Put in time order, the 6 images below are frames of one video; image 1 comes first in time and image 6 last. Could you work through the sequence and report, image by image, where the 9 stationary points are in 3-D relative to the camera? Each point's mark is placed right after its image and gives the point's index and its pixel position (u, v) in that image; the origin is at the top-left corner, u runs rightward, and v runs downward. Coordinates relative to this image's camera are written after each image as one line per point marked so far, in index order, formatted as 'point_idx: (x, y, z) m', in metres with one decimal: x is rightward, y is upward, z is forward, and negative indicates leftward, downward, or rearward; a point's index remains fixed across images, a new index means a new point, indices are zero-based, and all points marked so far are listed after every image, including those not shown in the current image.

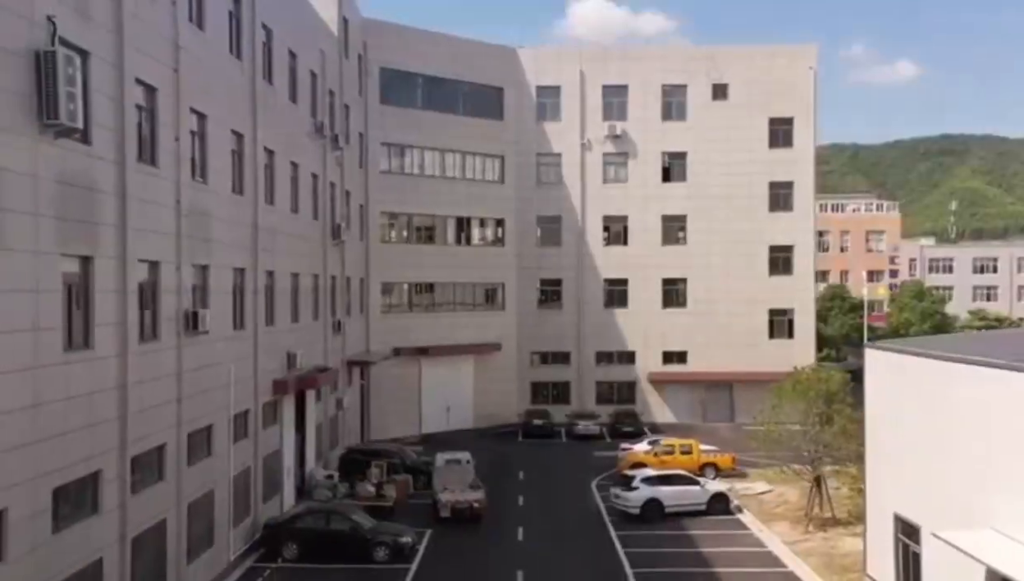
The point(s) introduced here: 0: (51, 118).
0: (-6.4, +2.4, +13.3) m
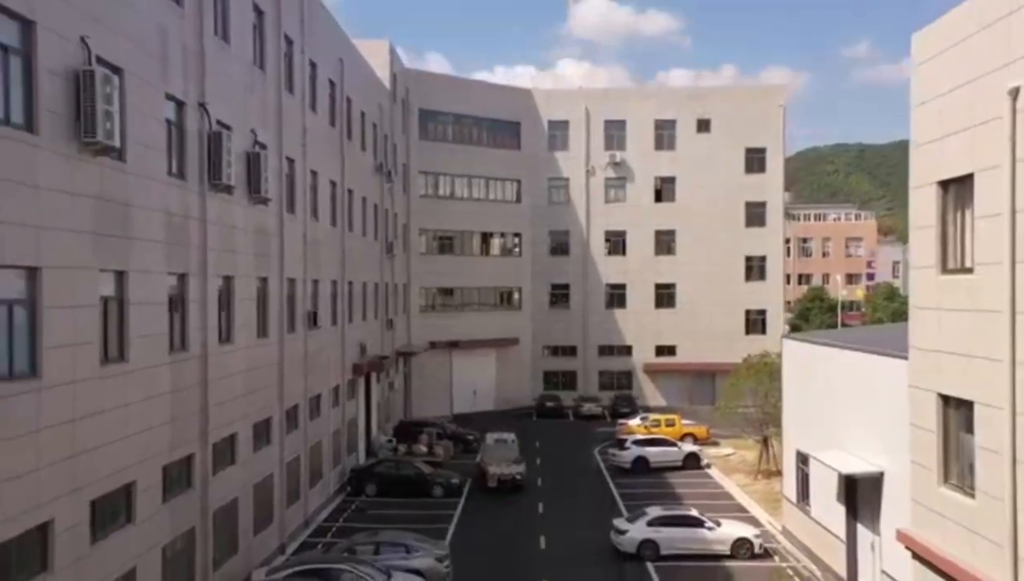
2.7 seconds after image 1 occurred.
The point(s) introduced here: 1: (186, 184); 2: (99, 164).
0: (-5.8, +2.2, +21.4) m
1: (-6.0, +2.0, +17.6) m
2: (-6.1, +1.9, +14.0) m
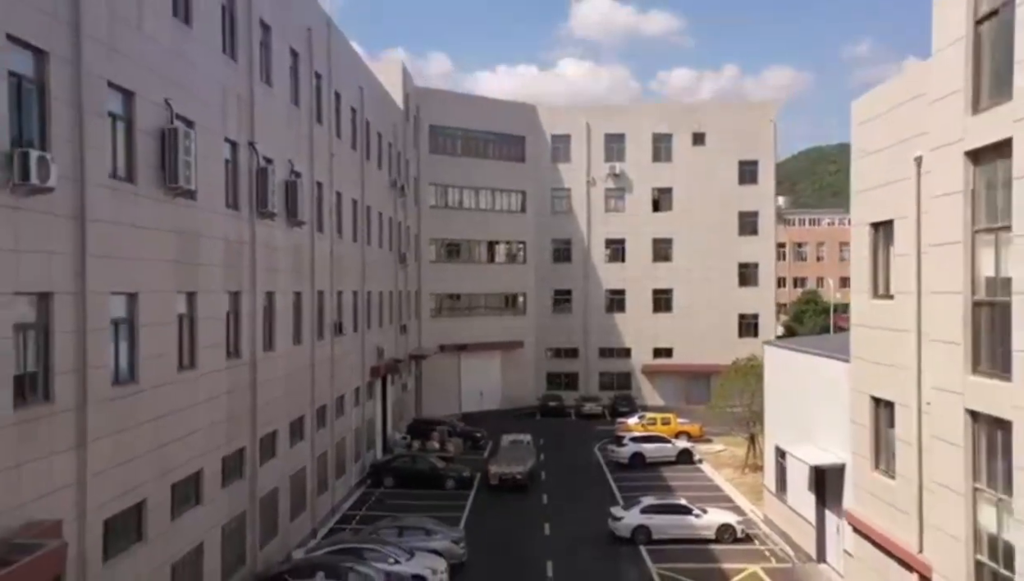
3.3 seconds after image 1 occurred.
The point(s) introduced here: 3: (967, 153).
0: (-5.6, +1.9, +24.1) m
1: (-5.8, +1.7, +20.4) m
2: (-5.9, +1.5, +16.8) m
3: (+4.7, +1.4, +9.9) m
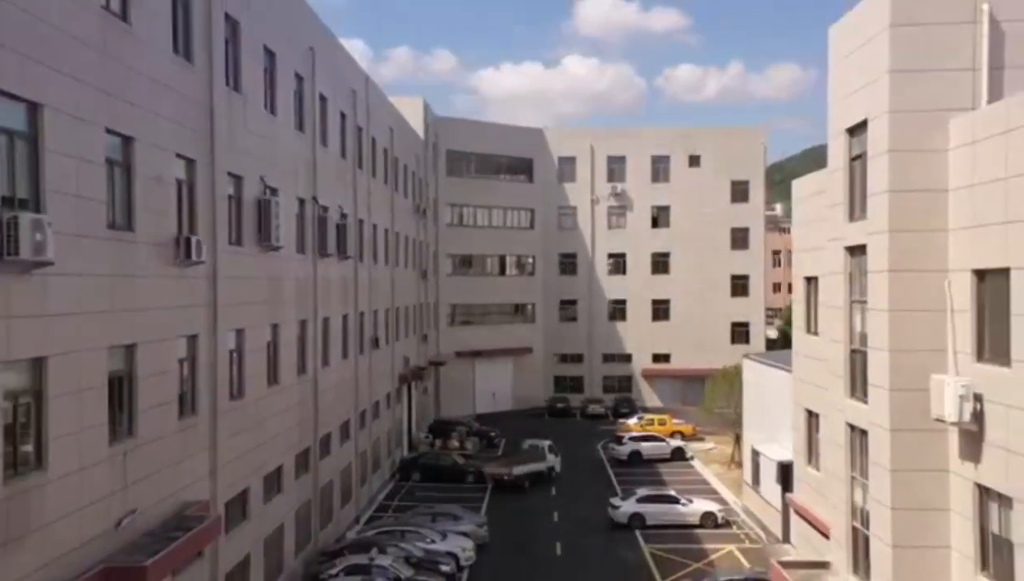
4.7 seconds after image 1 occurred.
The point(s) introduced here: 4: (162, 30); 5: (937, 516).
0: (-5.1, +1.1, +28.7) m
1: (-5.4, +0.9, +24.9) m
2: (-5.5, +0.8, +21.3) m
3: (+5.0, +0.6, +14.4) m
4: (-5.6, +4.2, +15.3) m
5: (+5.5, -2.9, +12.4) m
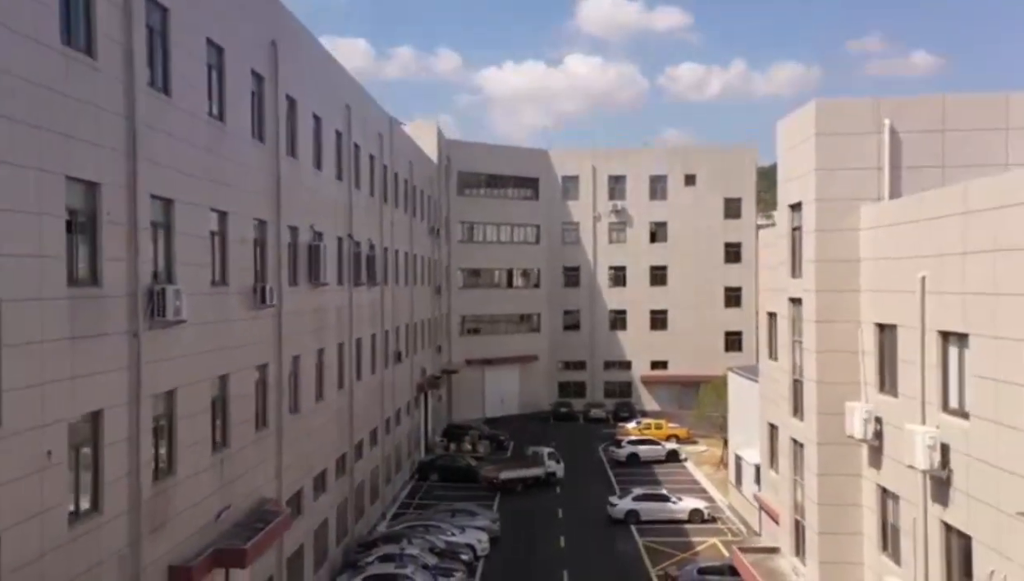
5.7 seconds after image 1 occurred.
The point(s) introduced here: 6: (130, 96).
0: (-4.8, +0.4, +32.5) m
1: (-5.1, +0.1, +28.8) m
2: (-5.2, 0.0, +25.2) m
3: (+5.3, -0.2, +18.2) m
4: (-5.4, +3.4, +19.2) m
5: (+5.8, -3.7, +16.2) m
6: (-5.6, +2.8, +13.9) m
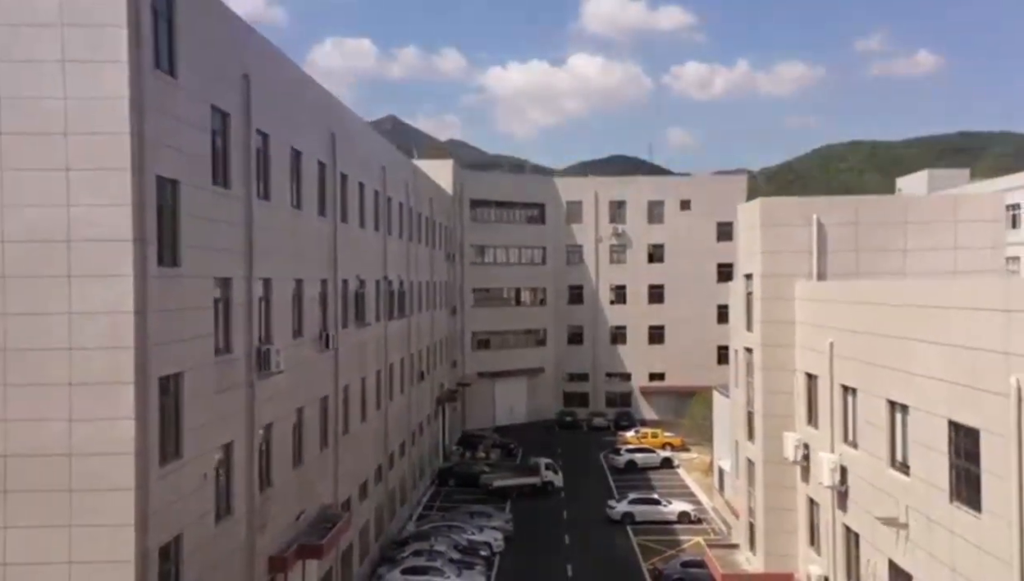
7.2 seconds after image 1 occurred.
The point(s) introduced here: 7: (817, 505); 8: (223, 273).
0: (-4.4, -0.9, +37.4) m
1: (-4.7, -1.1, +33.7) m
2: (-4.8, -1.2, +30.1) m
3: (+5.6, -1.4, +23.0) m
4: (-5.0, +2.2, +24.1) m
5: (+6.1, -4.9, +21.1) m
6: (-5.2, +1.6, +18.8) m
7: (+6.3, -4.5, +19.9) m
8: (-5.3, +0.3, +17.6) m
